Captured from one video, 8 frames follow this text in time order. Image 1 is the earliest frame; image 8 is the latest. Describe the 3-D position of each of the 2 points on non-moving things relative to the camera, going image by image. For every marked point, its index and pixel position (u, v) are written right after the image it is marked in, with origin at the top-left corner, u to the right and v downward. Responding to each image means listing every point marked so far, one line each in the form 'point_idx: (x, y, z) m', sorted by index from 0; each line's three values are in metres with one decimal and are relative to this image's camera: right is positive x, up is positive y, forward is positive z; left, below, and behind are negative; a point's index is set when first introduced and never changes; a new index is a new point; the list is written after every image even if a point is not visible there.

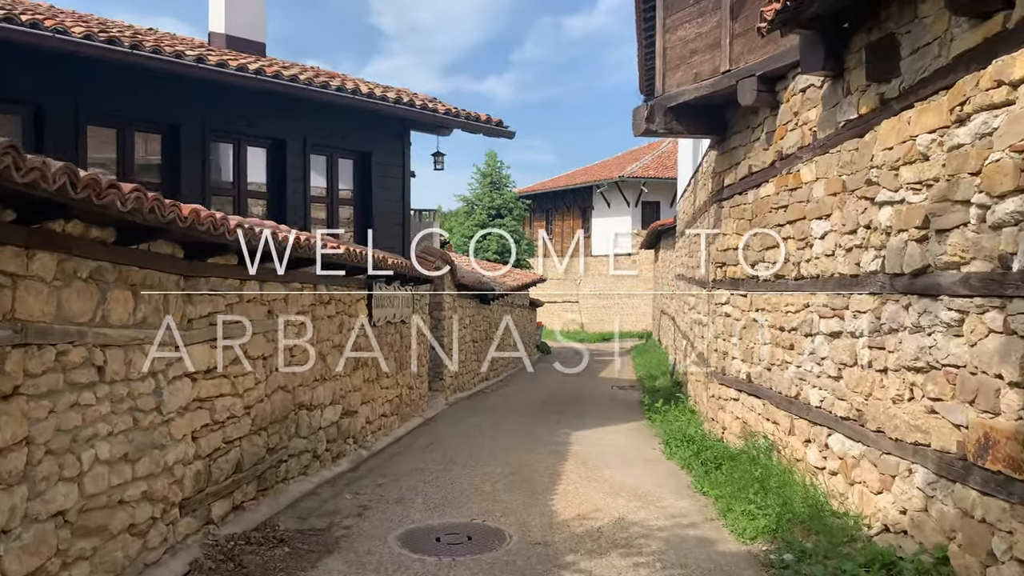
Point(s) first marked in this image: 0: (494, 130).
0: (-0.3, +2.3, +11.5) m
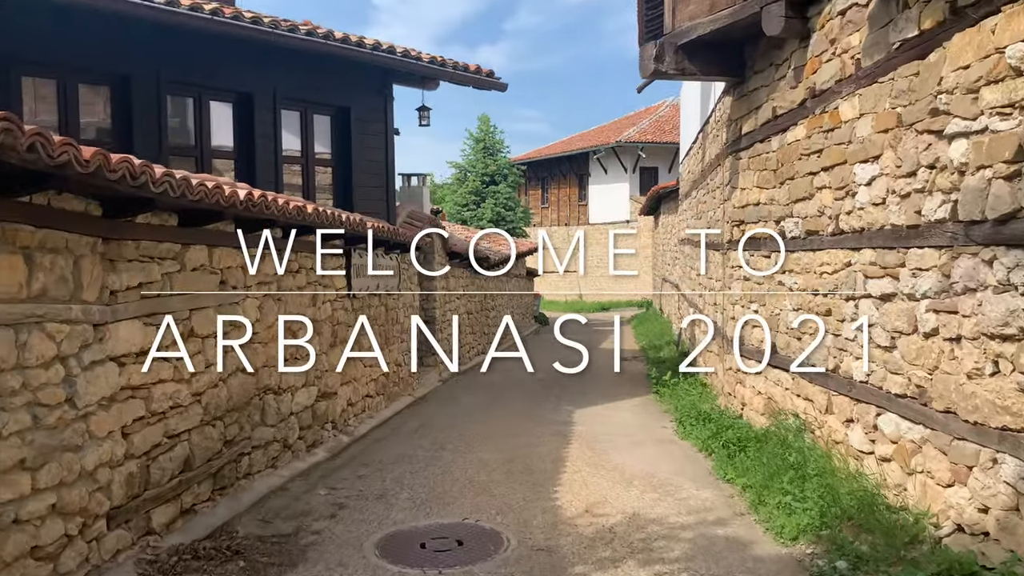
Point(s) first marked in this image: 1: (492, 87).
0: (-0.4, +2.7, +10.5) m
1: (-0.3, +2.7, +10.6) m
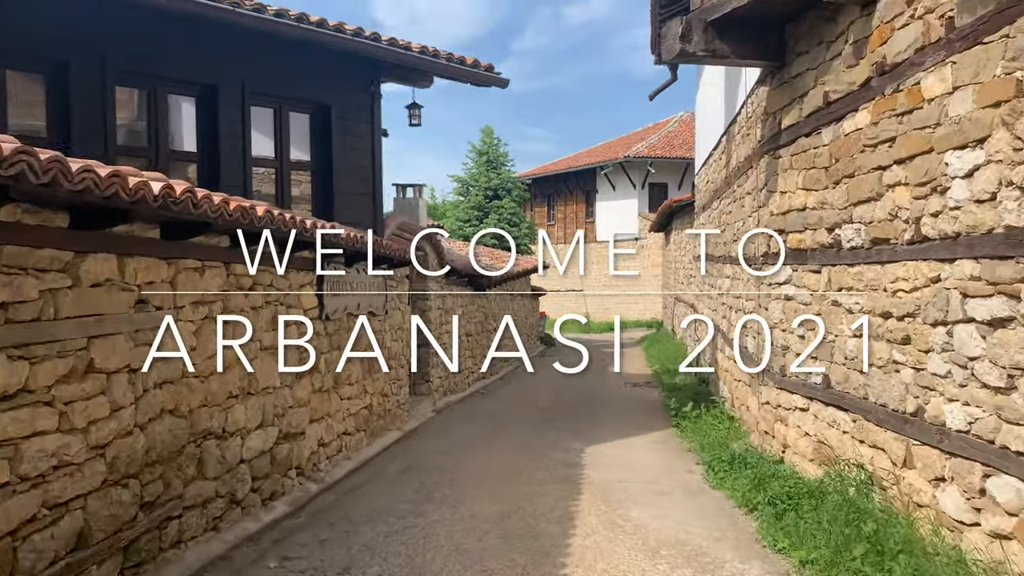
0: (-0.3, +2.5, +9.4) m
1: (-0.3, +2.4, +9.5) m
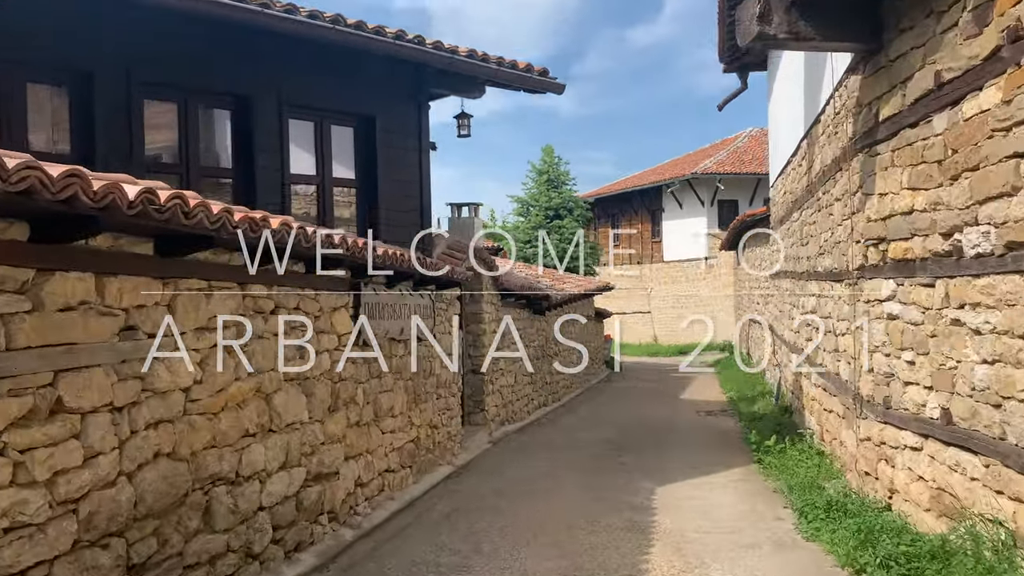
0: (+0.3, +2.2, +8.7) m
1: (+0.3, +2.2, +8.8) m
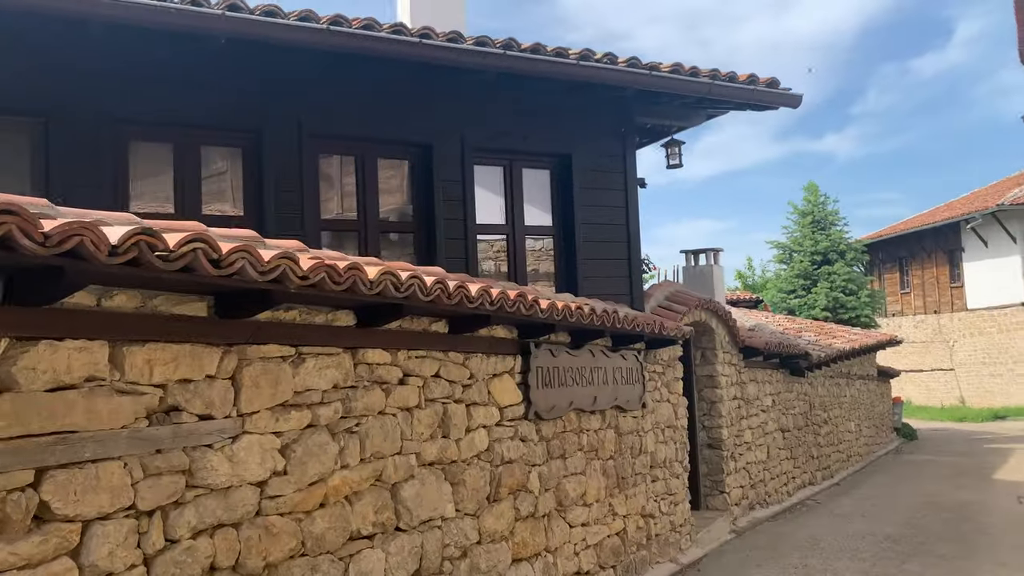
0: (+2.2, +1.7, +7.2) m
1: (+2.3, +1.7, +7.3) m
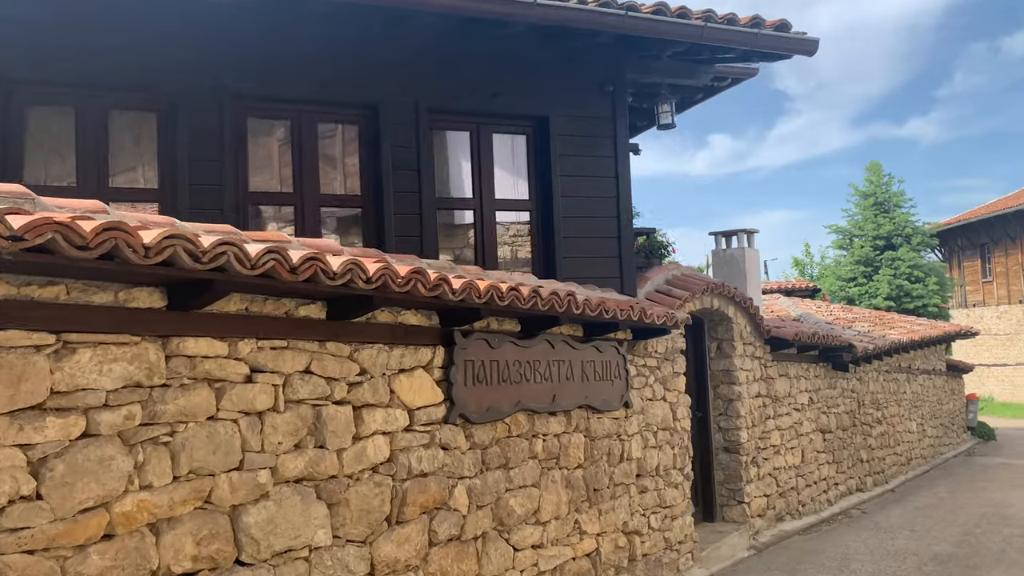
0: (+2.0, +1.9, +6.1) m
1: (+2.1, +1.8, +6.1) m
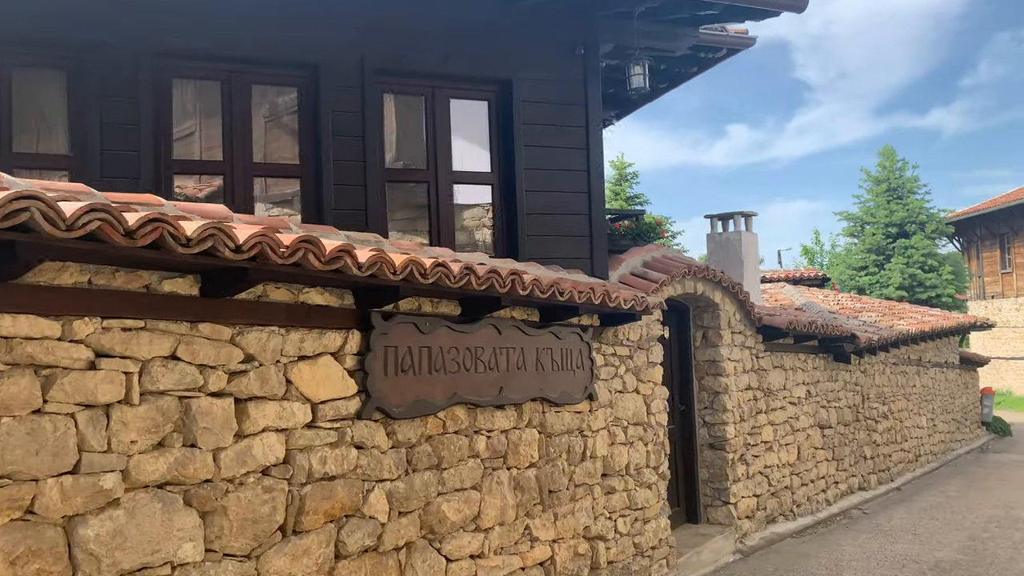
0: (+1.6, +2.0, +5.5) m
1: (+1.7, +2.0, +5.5) m
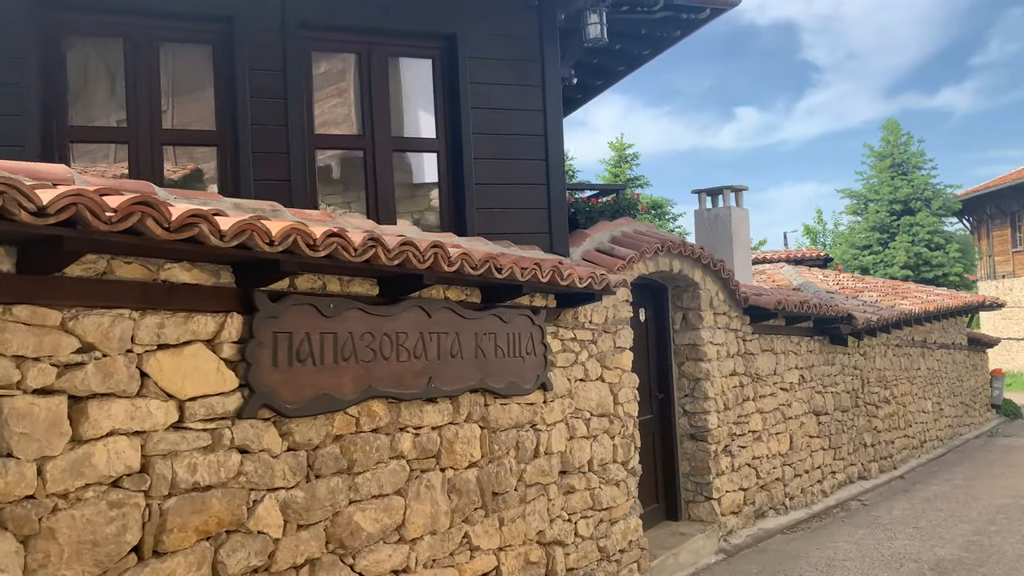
0: (+1.3, +2.2, +4.8) m
1: (+1.4, +2.1, +4.9) m
